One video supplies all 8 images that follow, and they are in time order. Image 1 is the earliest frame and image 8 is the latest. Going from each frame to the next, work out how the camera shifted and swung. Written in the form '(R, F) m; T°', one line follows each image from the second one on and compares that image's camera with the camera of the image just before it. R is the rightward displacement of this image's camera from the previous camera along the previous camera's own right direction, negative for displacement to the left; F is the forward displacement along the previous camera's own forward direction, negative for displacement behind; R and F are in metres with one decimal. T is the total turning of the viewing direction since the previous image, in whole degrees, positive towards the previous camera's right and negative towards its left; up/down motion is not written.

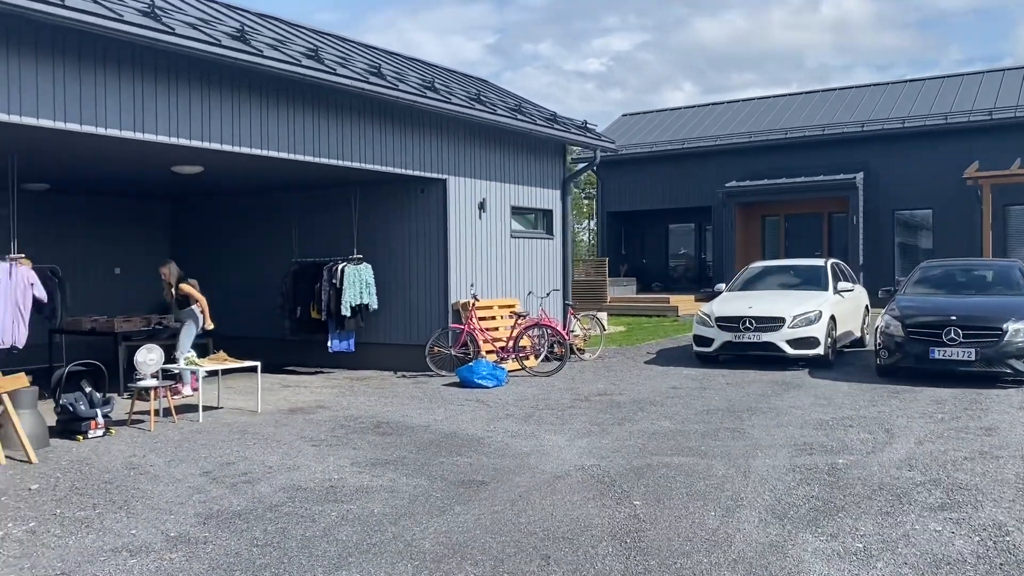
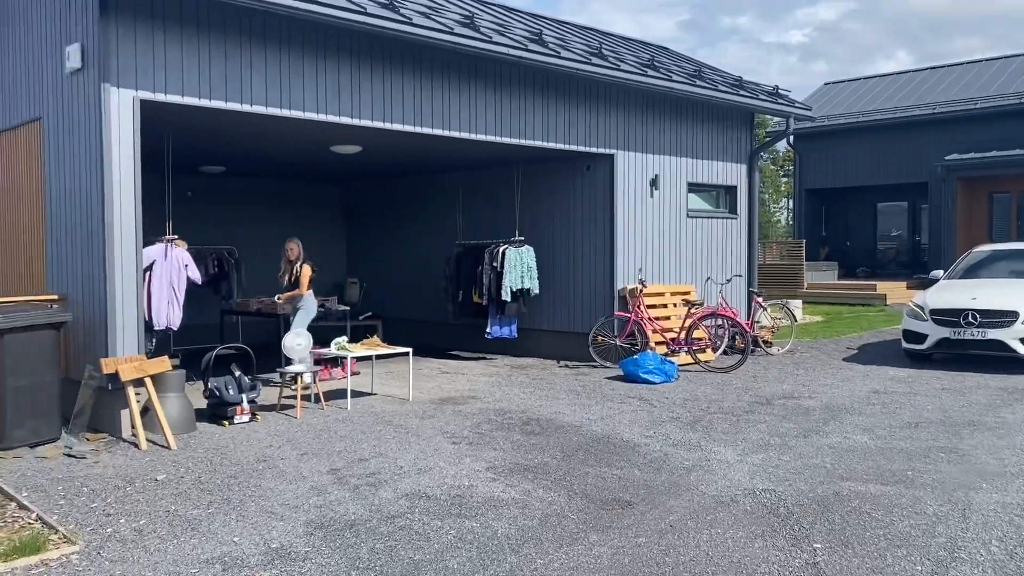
(+0.2, +0.8) m; -12°
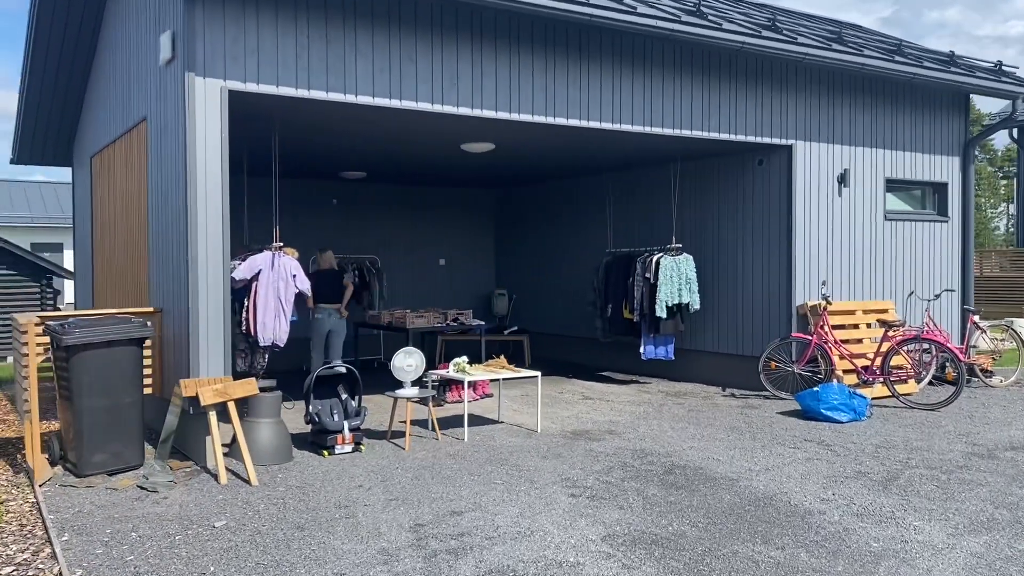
(+0.3, +1.2) m; -12°
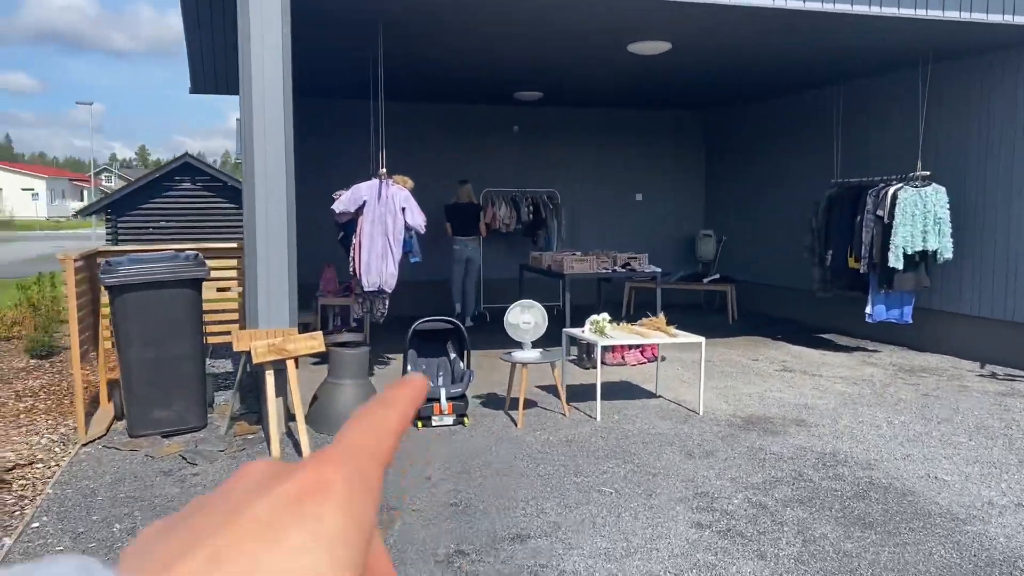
(+0.6, +1.6) m; -16°
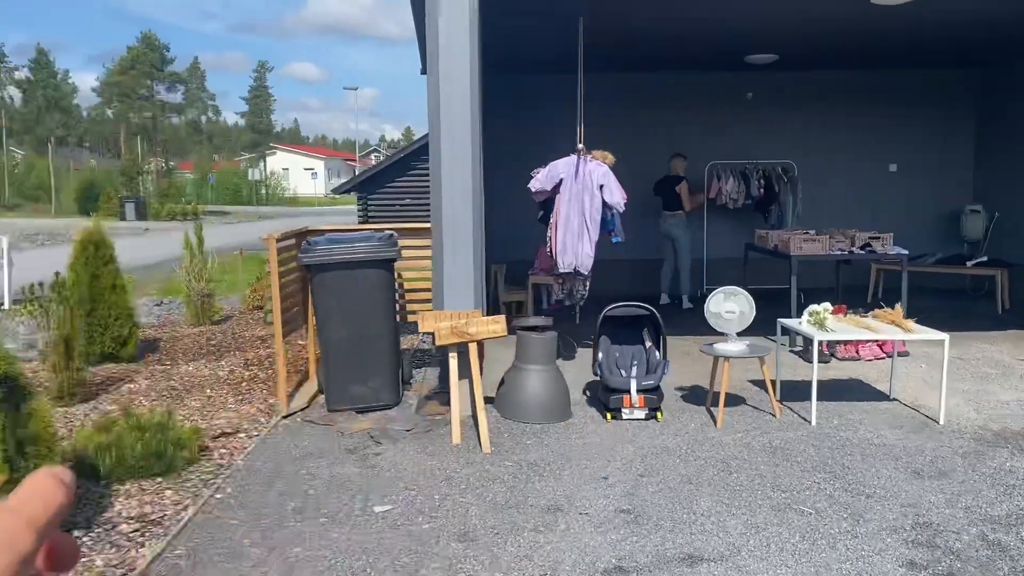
(+0.3, +0.4) m; -16°
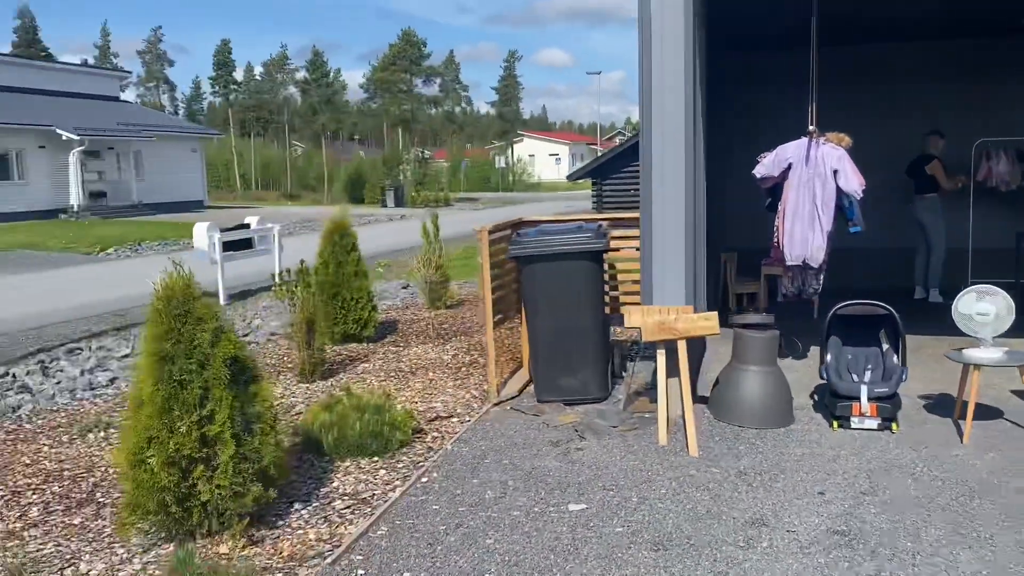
(+0.2, +0.1) m; -16°
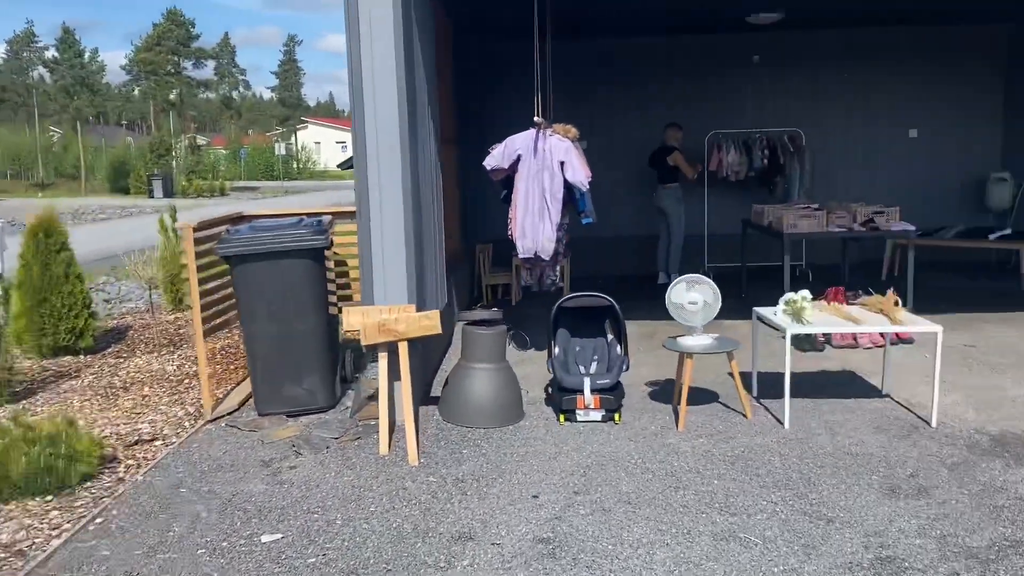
(+0.4, +0.2) m; +13°
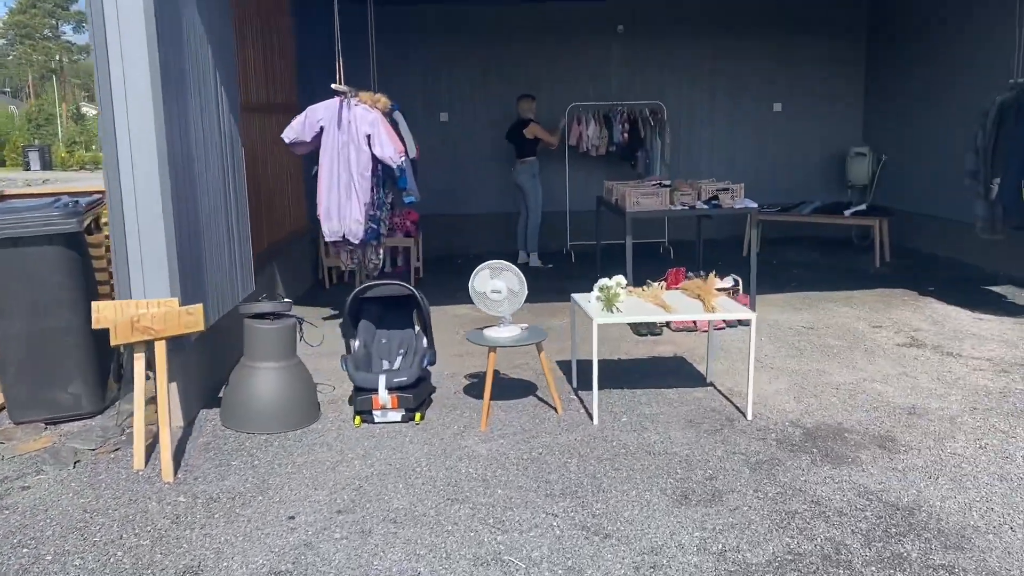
(+0.6, +0.4) m; +6°
